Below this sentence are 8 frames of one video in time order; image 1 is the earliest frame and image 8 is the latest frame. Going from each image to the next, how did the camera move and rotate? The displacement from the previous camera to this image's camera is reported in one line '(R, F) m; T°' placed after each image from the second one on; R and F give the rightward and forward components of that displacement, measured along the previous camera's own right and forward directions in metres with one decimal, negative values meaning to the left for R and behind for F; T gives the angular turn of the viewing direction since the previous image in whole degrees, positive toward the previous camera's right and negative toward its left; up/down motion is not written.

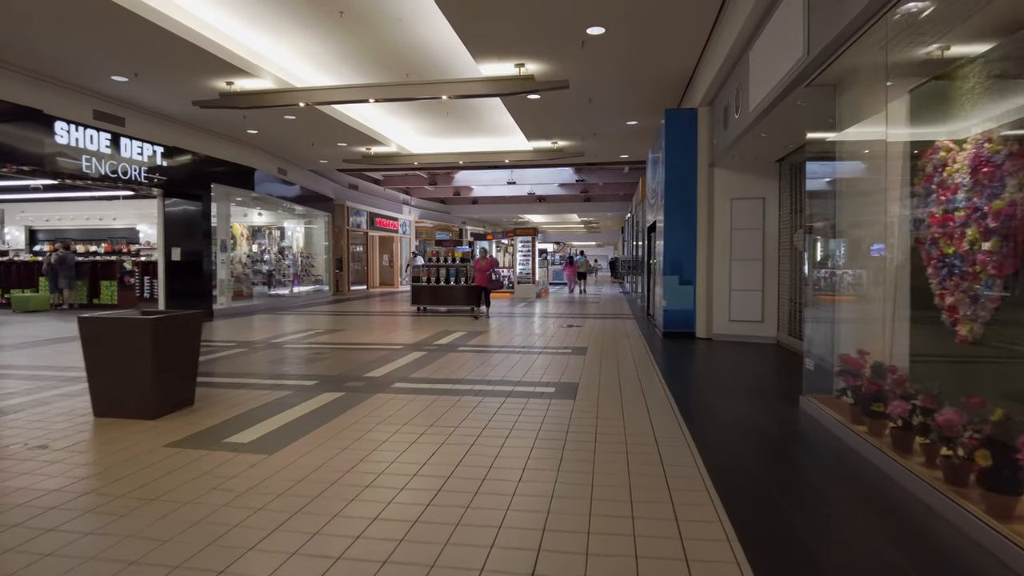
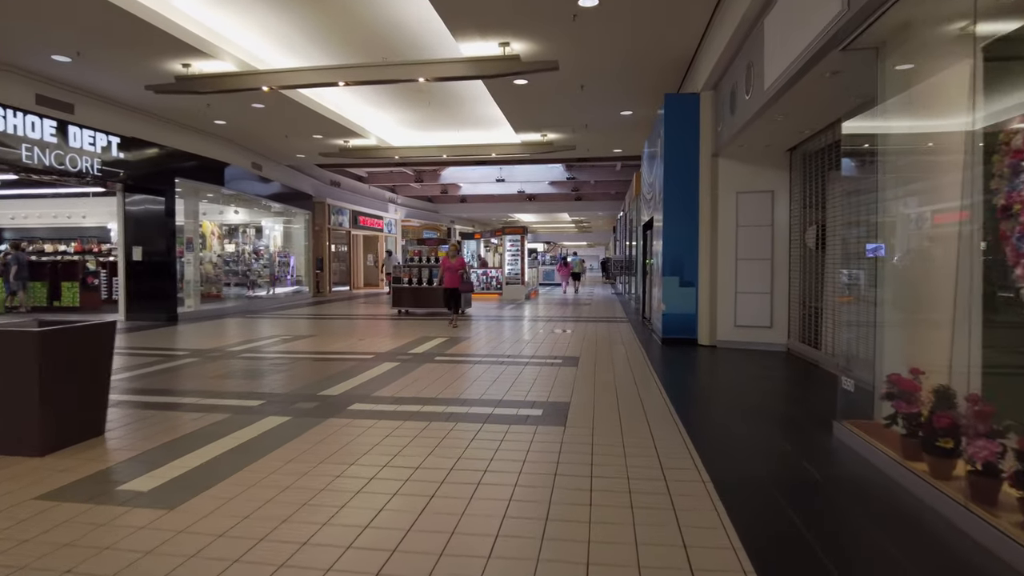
(+0.1, +0.7) m; +1°
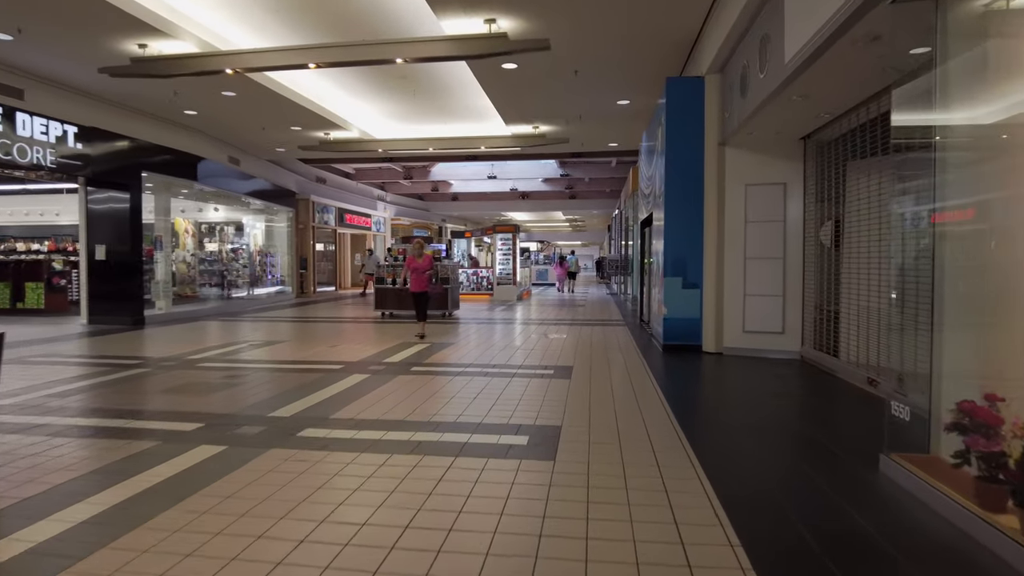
(+0.1, +0.6) m; 0°
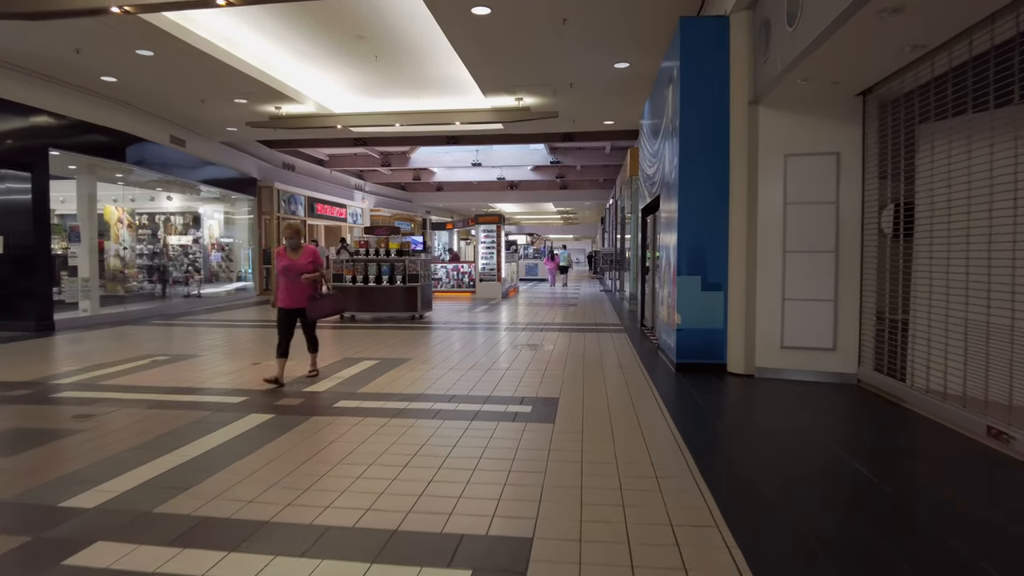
(+0.2, +1.5) m; +1°
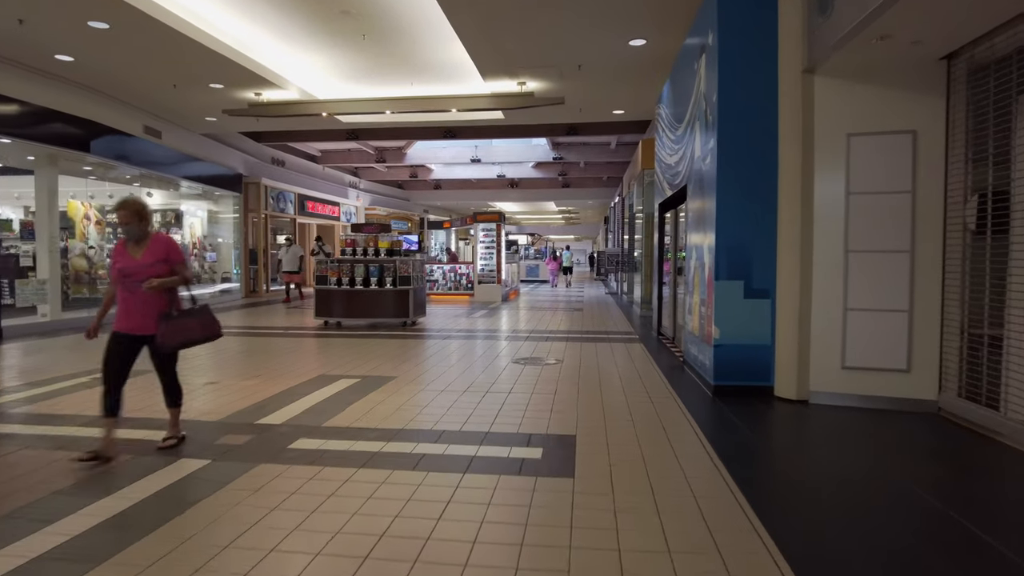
(0.0, +0.9) m; 0°
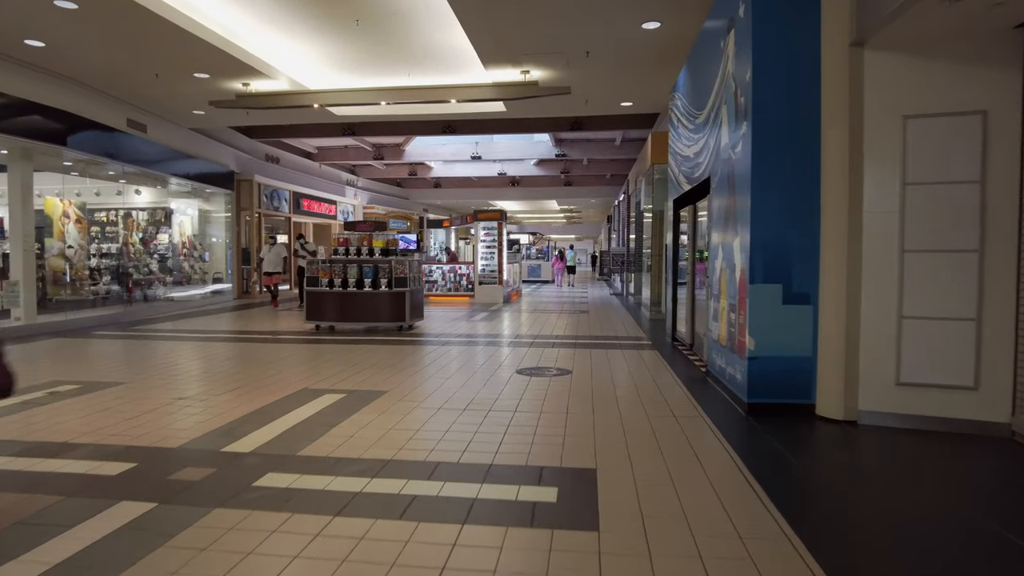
(0.0, +0.5) m; 0°
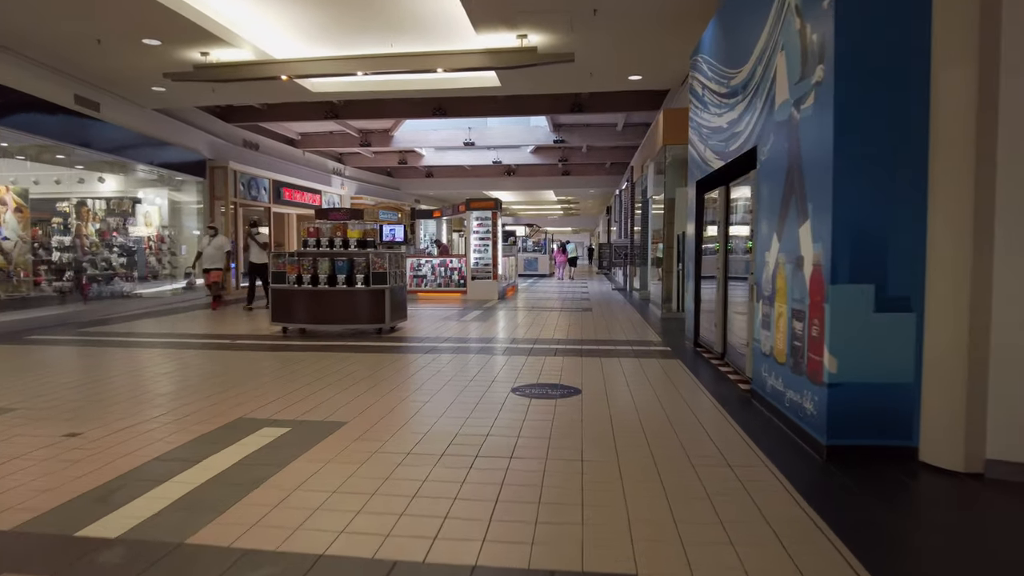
(0.0, +1.0) m; 0°
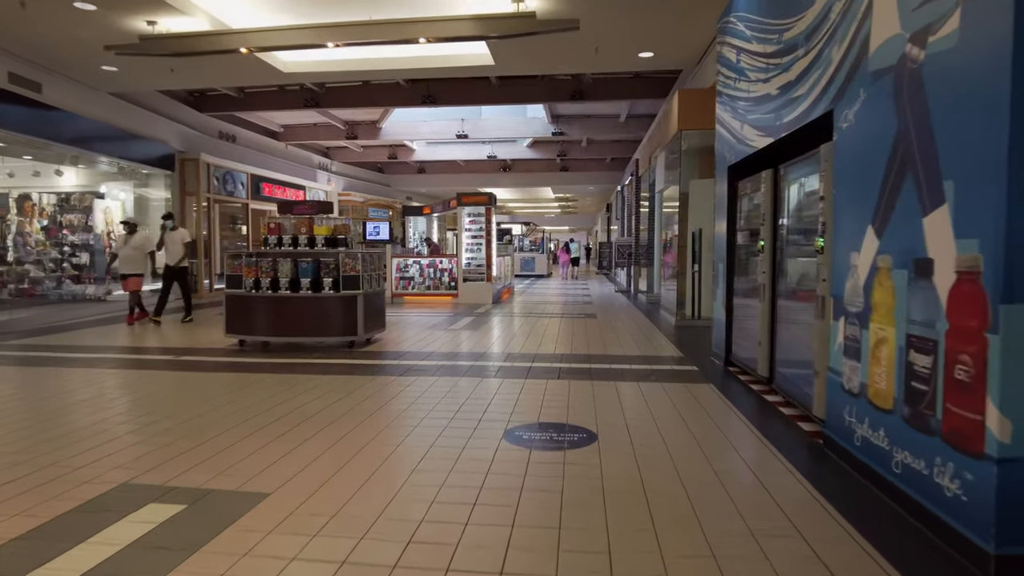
(0.0, +1.1) m; 0°
